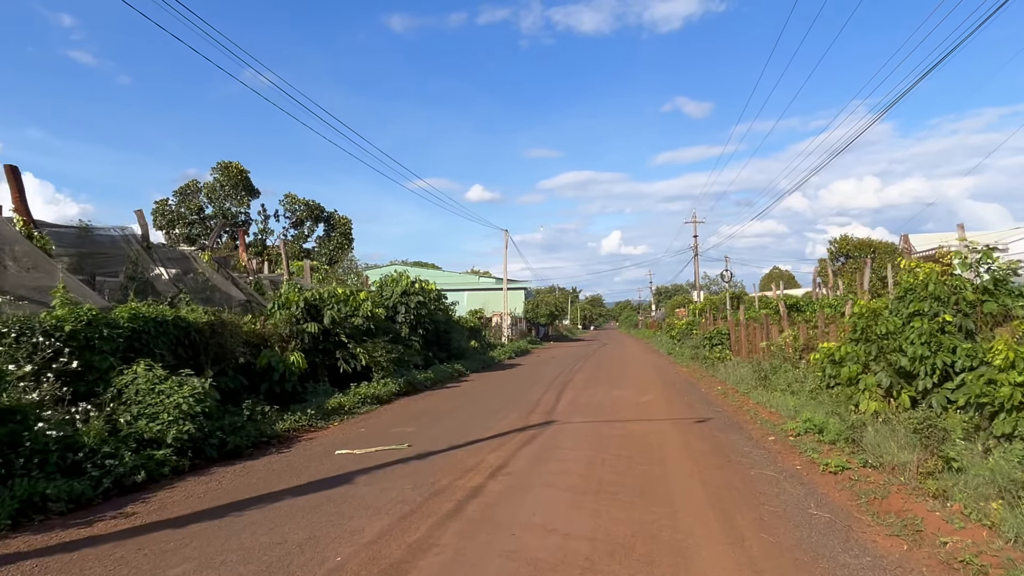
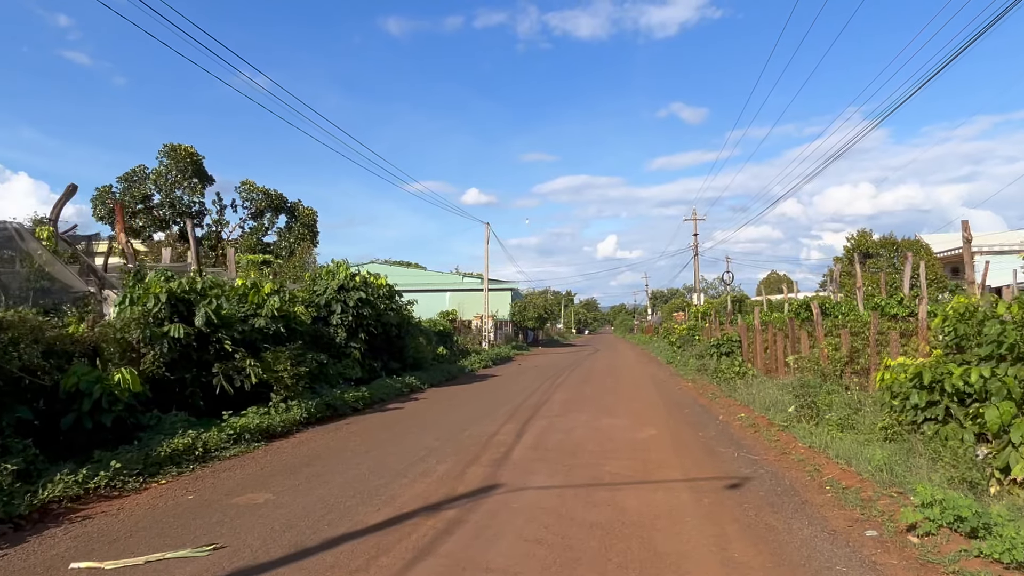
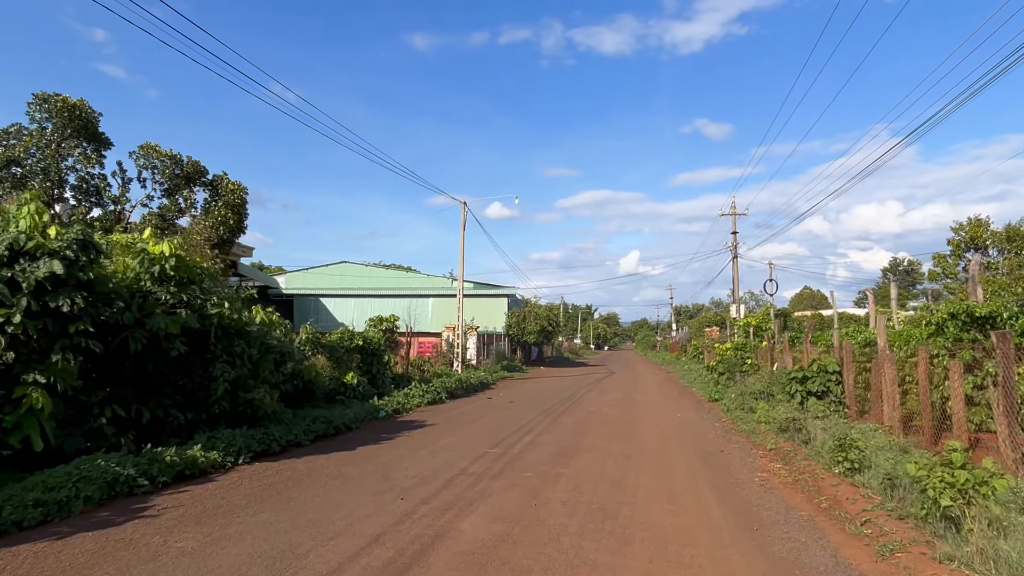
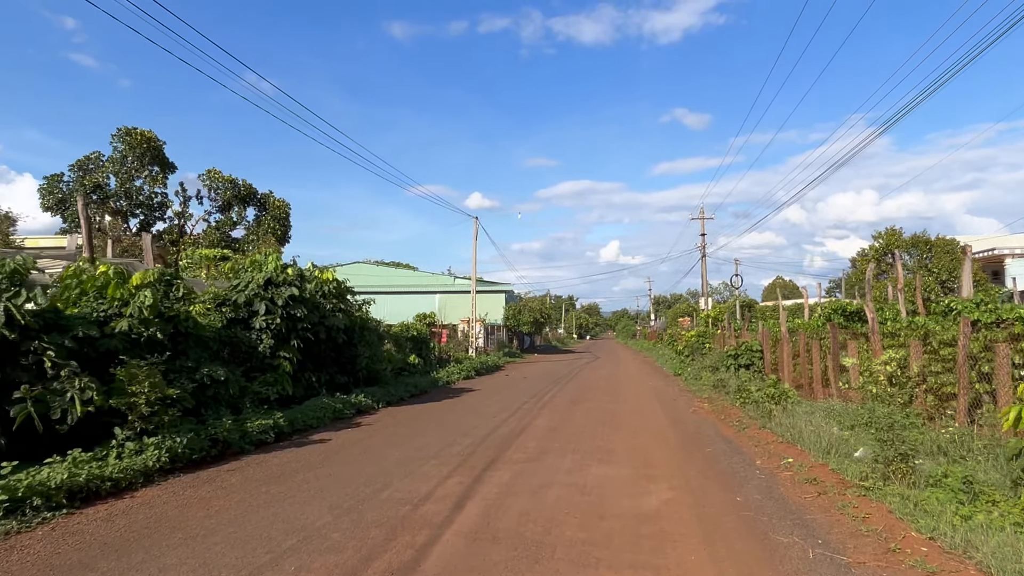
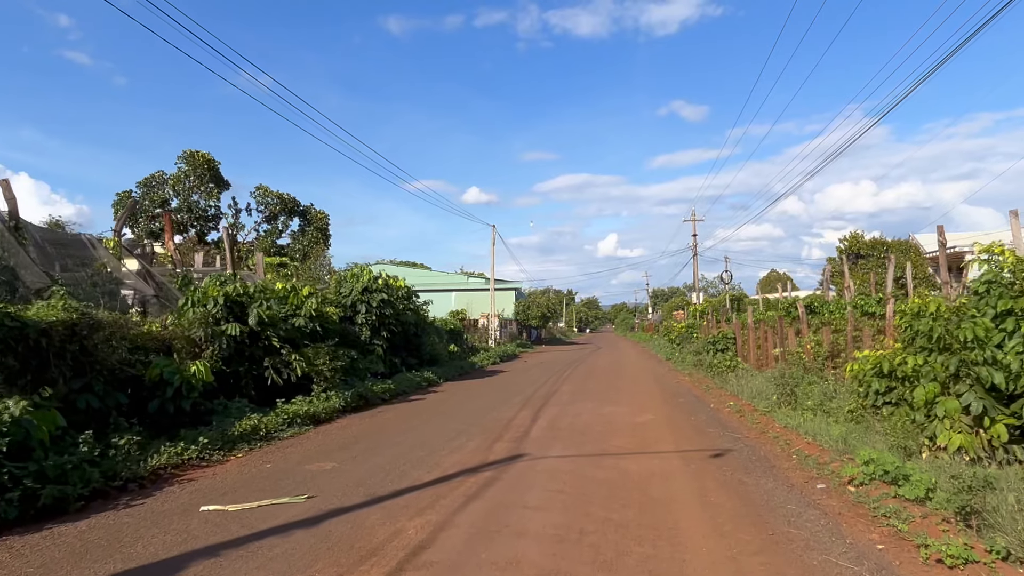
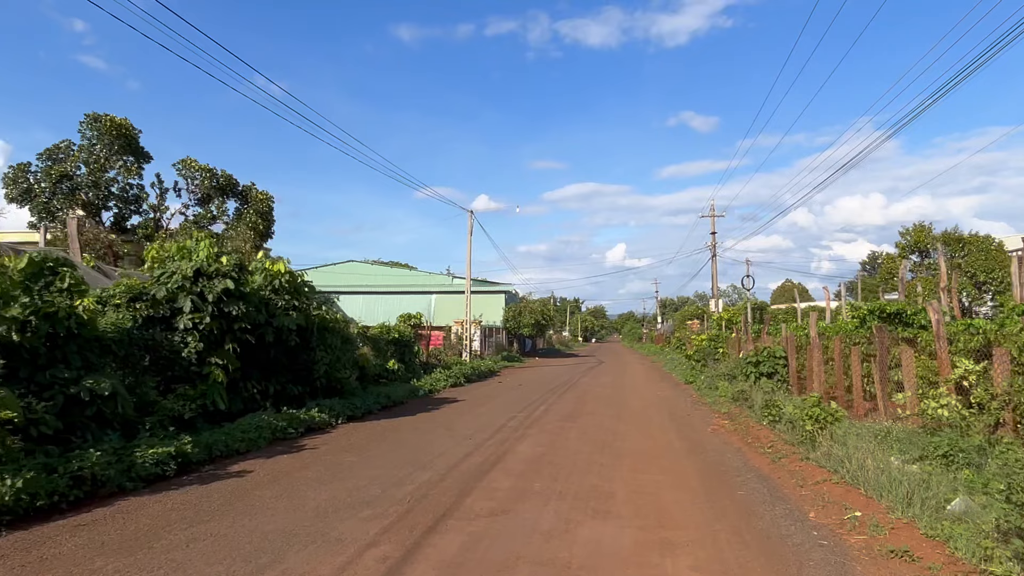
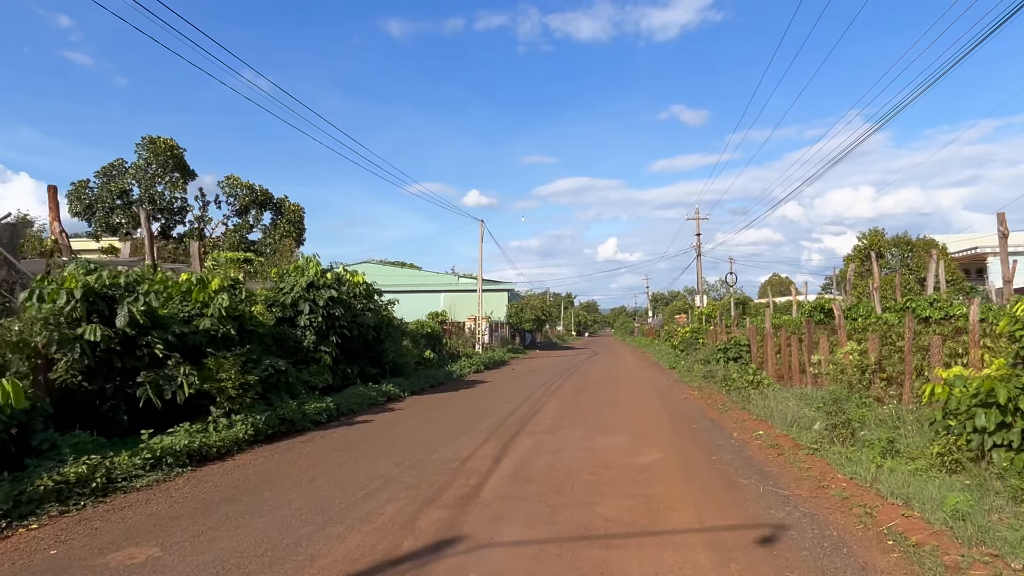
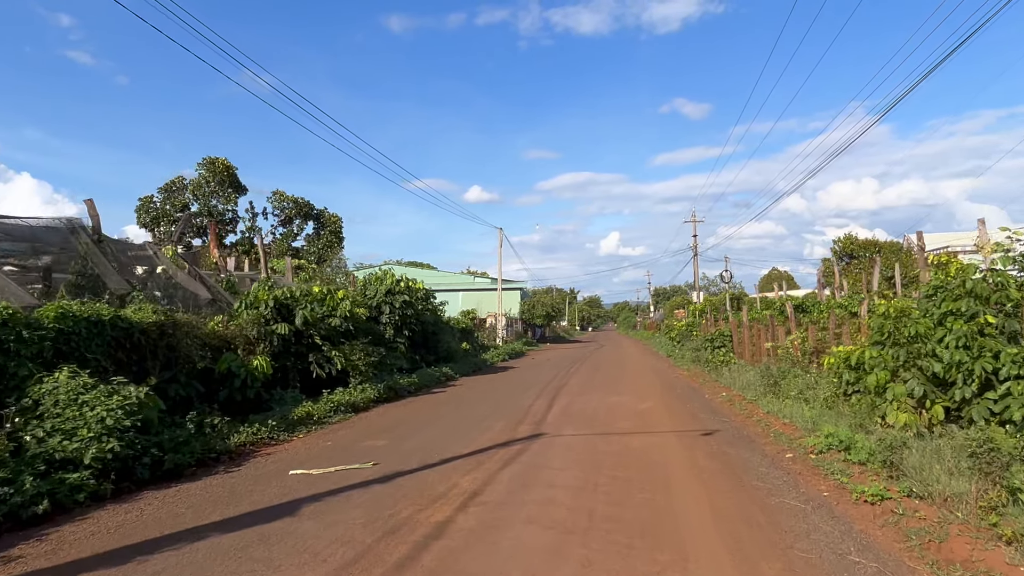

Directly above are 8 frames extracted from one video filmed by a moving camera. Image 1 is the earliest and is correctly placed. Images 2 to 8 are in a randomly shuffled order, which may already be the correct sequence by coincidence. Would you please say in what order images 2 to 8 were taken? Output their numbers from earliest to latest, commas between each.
8, 5, 2, 7, 4, 6, 3
